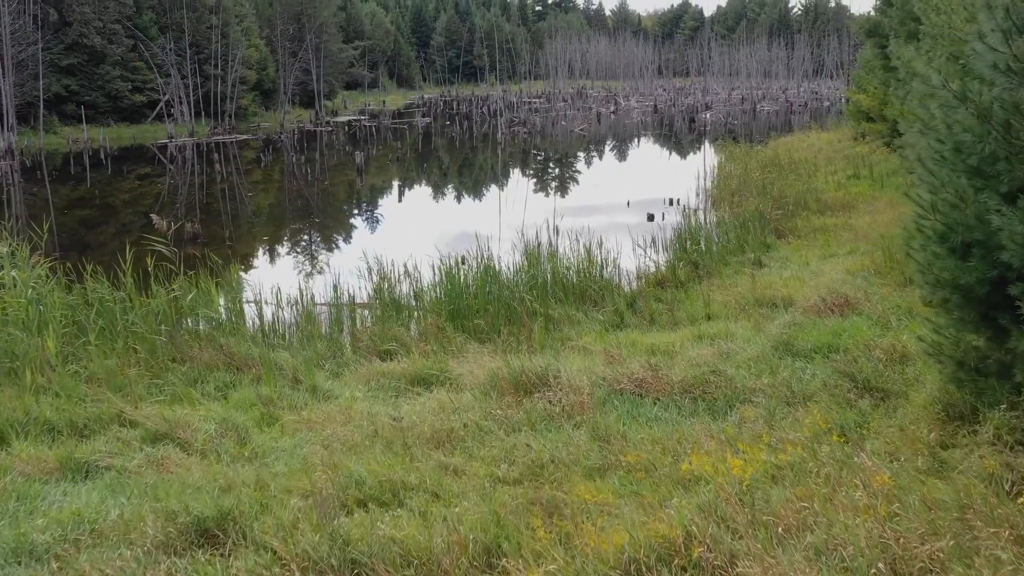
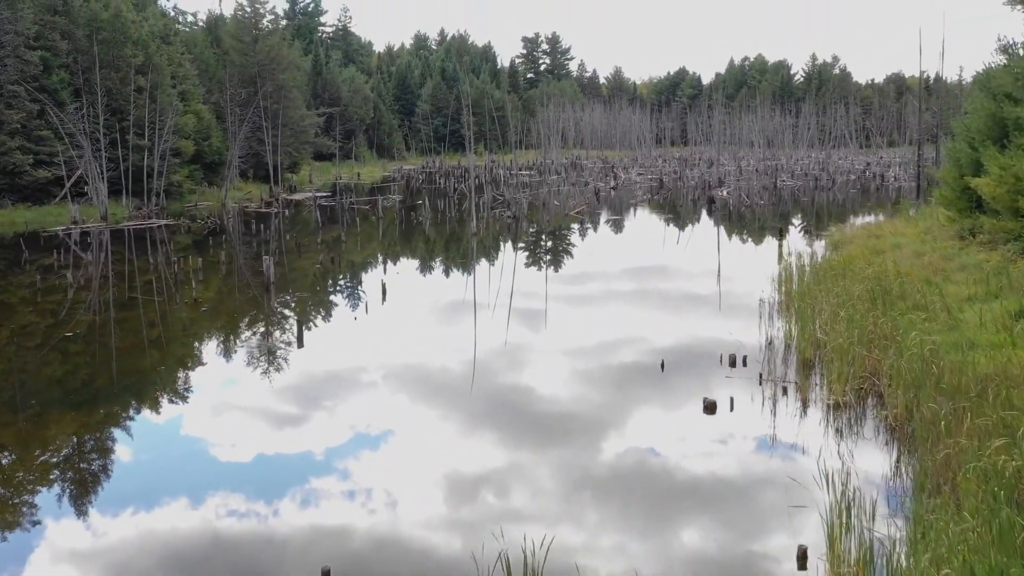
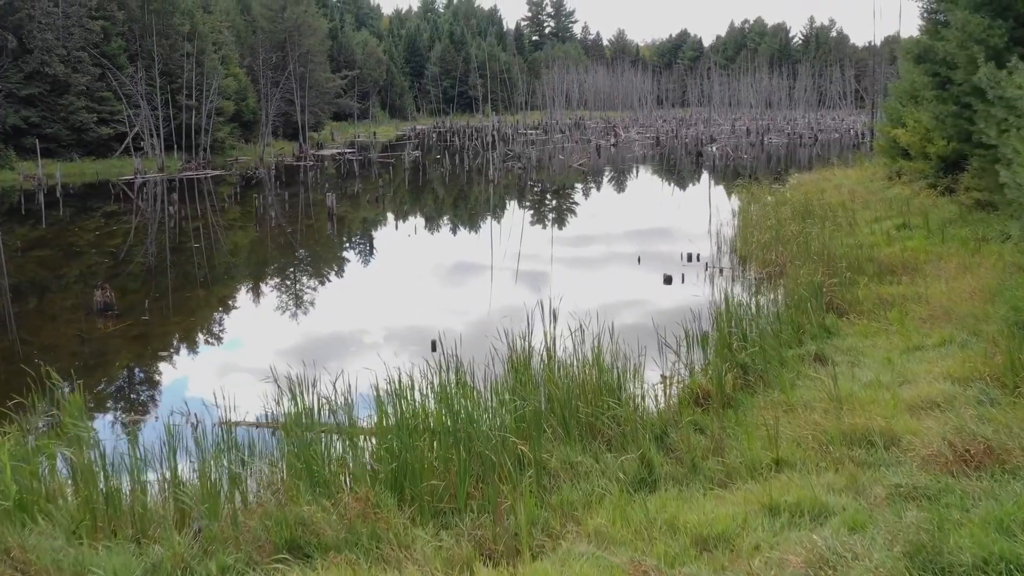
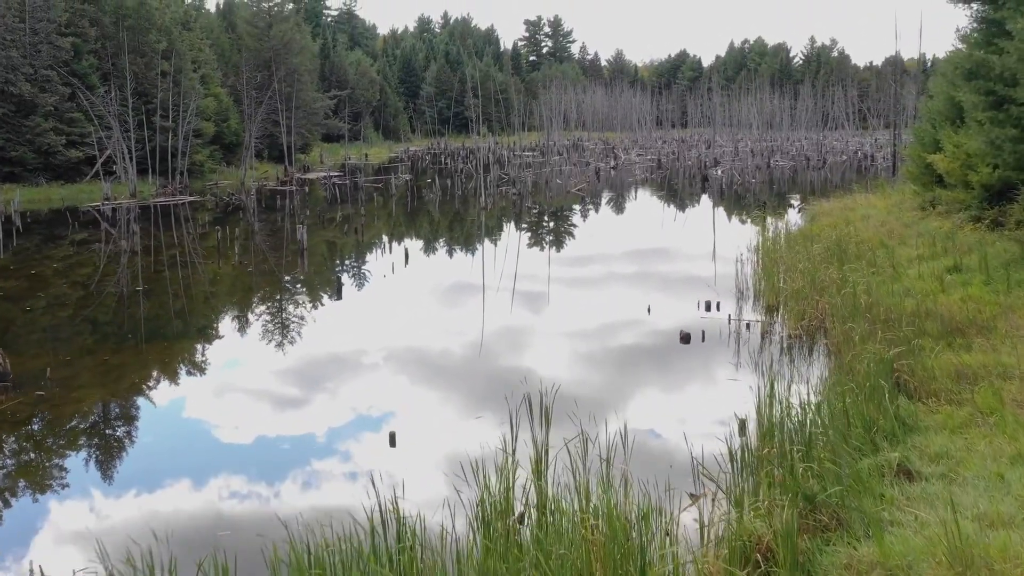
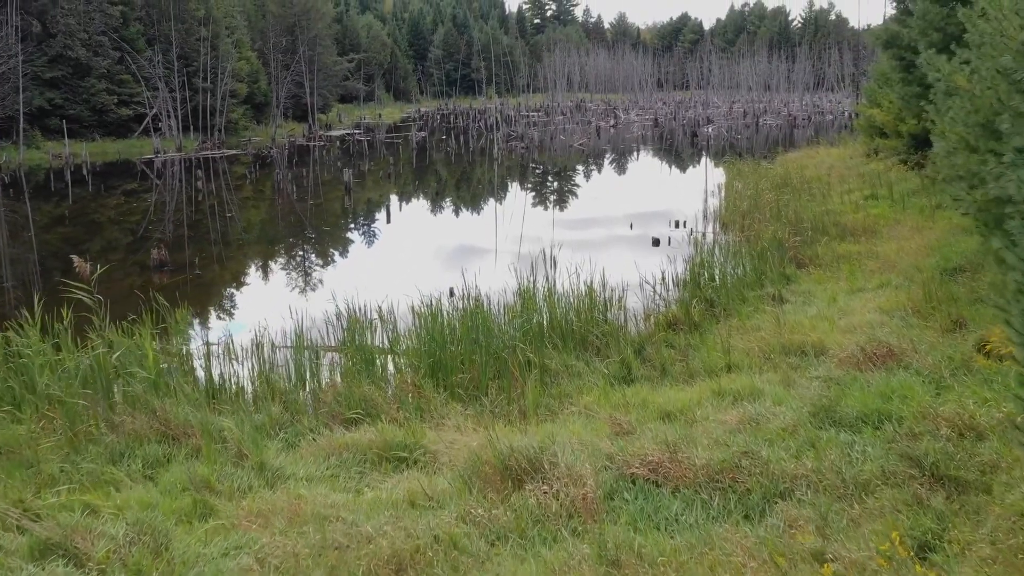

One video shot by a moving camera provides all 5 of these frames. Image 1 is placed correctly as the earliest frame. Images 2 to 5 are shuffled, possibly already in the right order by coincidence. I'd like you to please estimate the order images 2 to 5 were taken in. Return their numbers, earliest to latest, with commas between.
5, 3, 4, 2
